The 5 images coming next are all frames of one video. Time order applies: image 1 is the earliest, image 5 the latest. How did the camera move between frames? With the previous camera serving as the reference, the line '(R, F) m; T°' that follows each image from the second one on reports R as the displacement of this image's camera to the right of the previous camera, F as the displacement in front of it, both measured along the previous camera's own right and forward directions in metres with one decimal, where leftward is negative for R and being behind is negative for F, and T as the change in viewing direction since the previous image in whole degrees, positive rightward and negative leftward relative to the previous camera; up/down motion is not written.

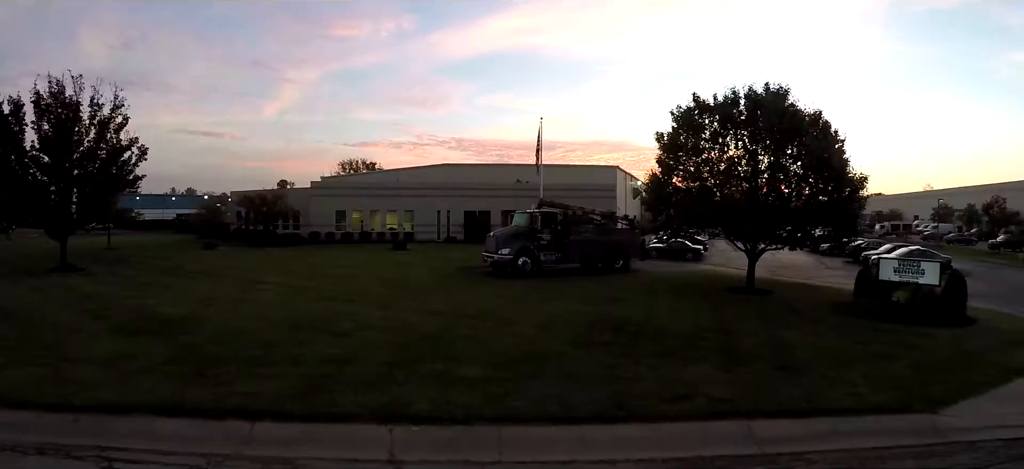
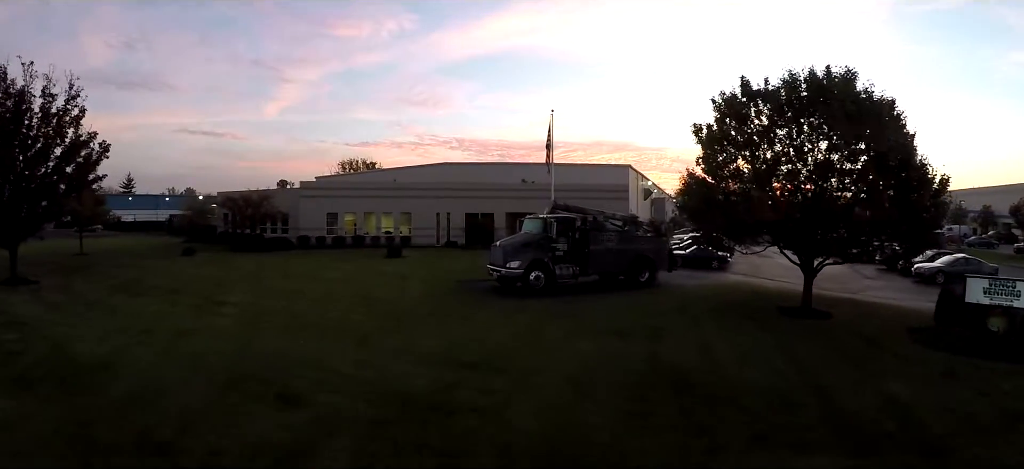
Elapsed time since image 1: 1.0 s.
(-0.2, +2.7) m; 0°
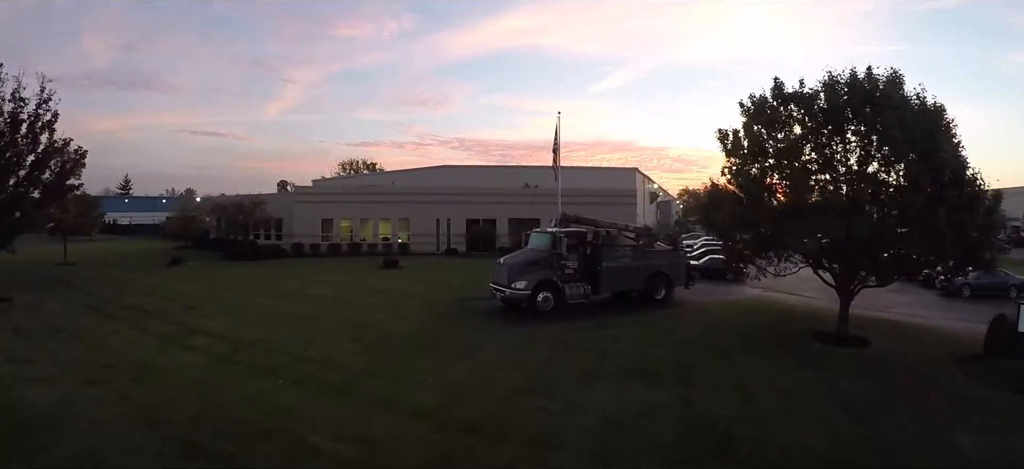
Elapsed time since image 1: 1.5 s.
(-0.1, +1.4) m; 0°
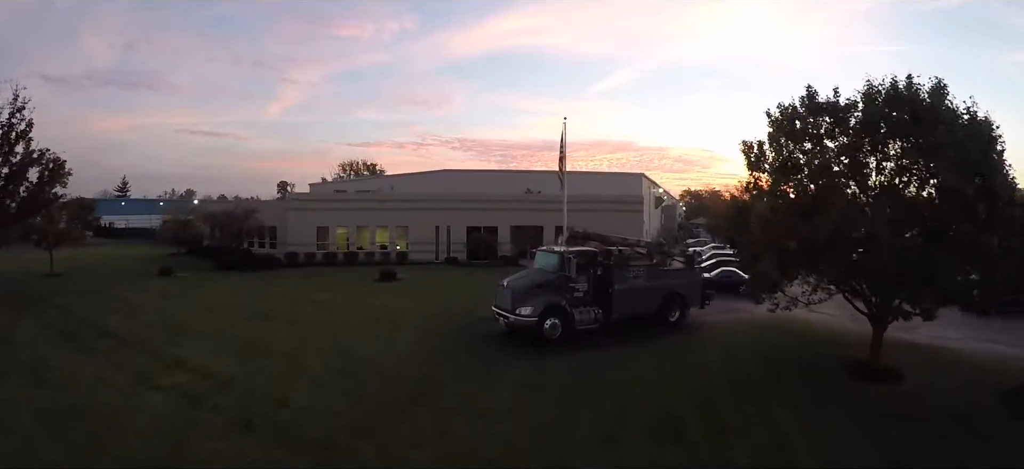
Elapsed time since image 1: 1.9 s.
(-0.1, +1.1) m; 0°
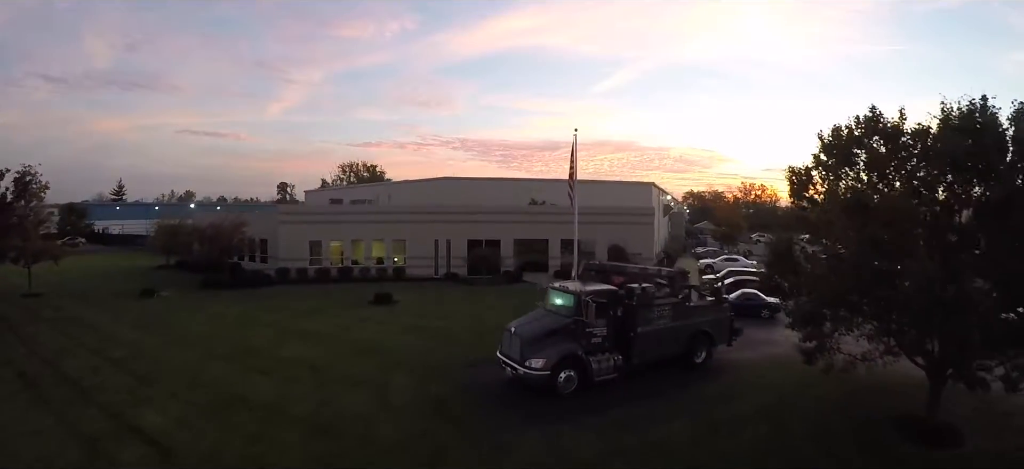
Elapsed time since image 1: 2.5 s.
(-0.1, +1.7) m; 0°
